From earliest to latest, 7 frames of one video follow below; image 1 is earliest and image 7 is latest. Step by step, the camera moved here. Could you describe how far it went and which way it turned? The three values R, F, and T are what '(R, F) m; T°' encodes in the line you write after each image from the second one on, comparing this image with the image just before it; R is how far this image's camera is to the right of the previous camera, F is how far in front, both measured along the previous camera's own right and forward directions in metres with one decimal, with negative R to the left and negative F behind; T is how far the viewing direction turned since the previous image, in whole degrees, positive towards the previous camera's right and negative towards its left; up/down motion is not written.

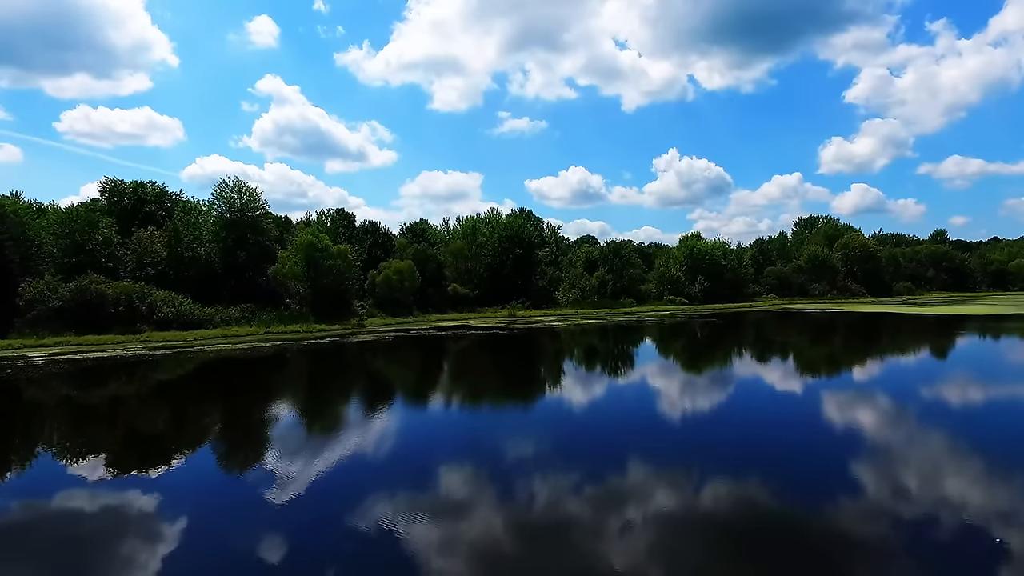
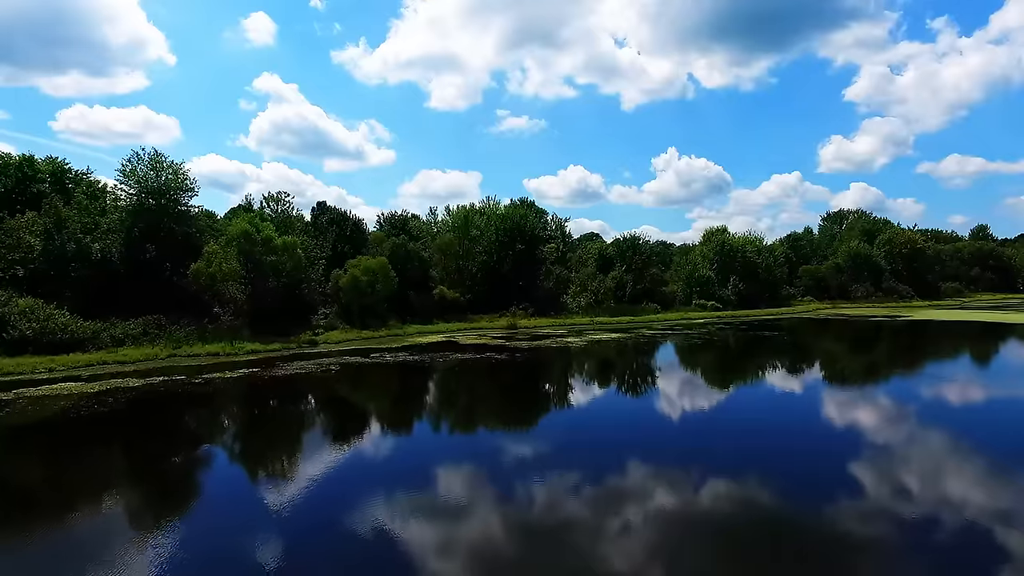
(-0.1, +6.3) m; 0°
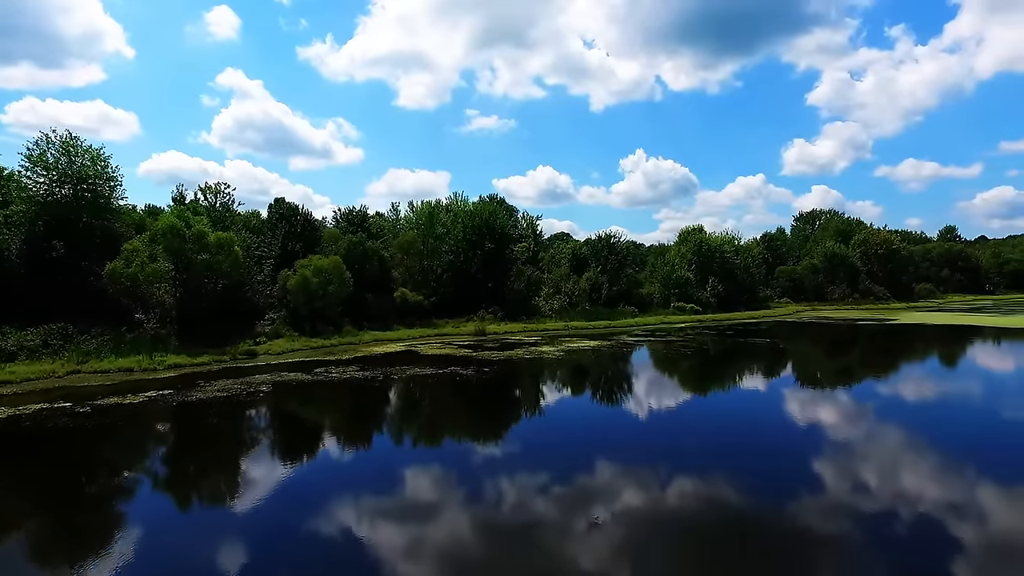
(0.0, +2.1) m; +3°
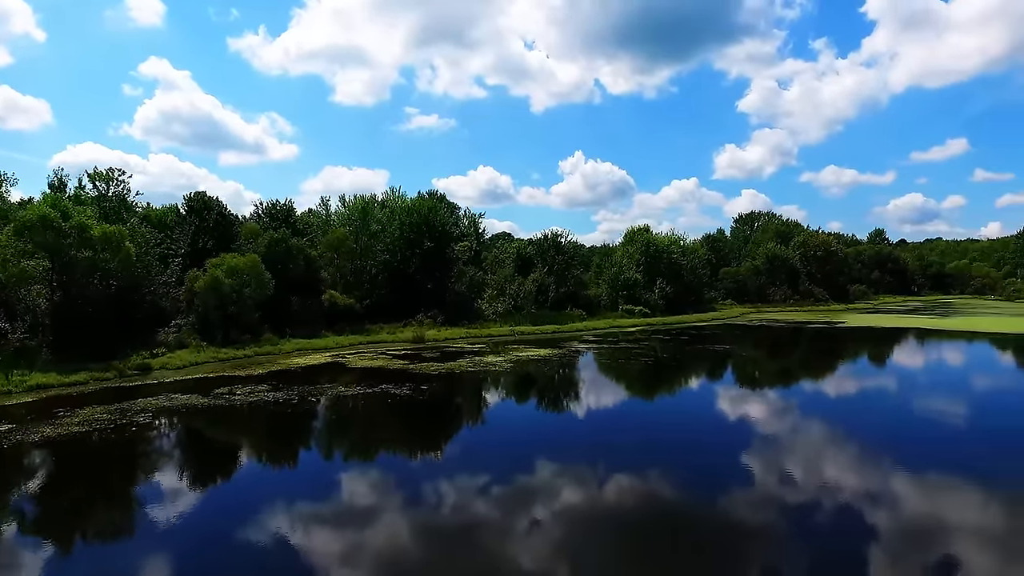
(0.0, +1.9) m; +5°
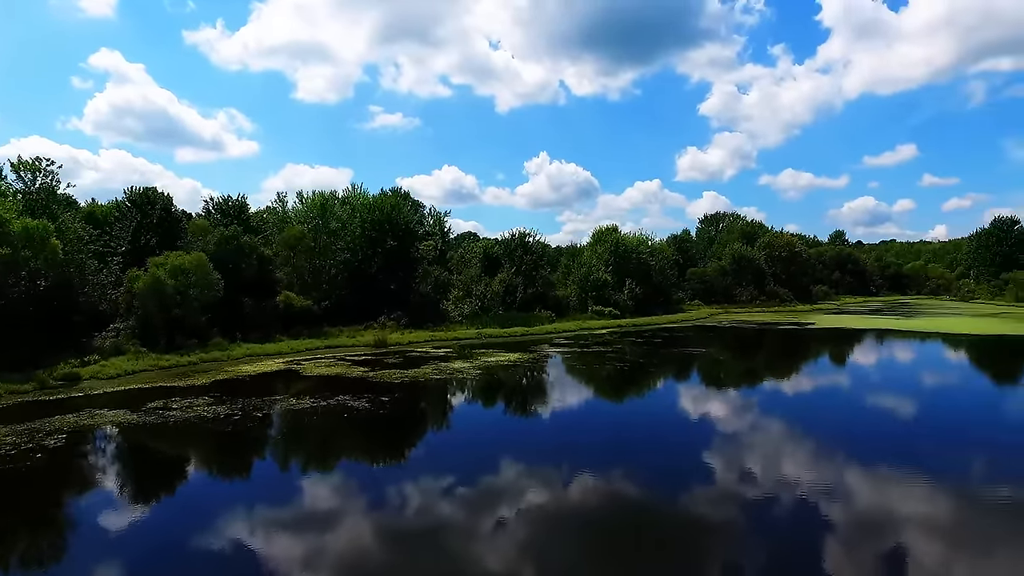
(+2.4, -7.2) m; -21°
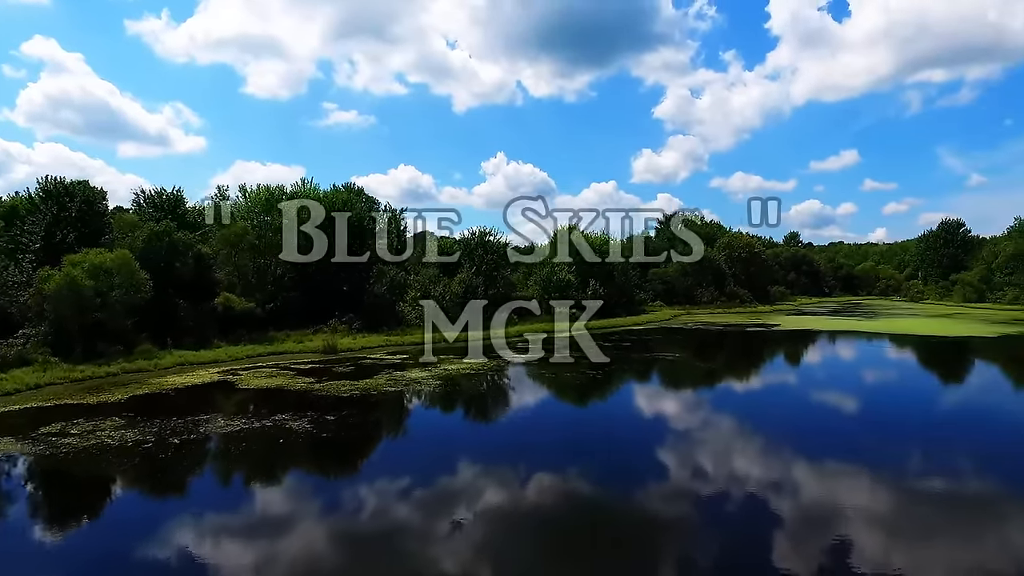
(0.0, +0.1) m; +4°
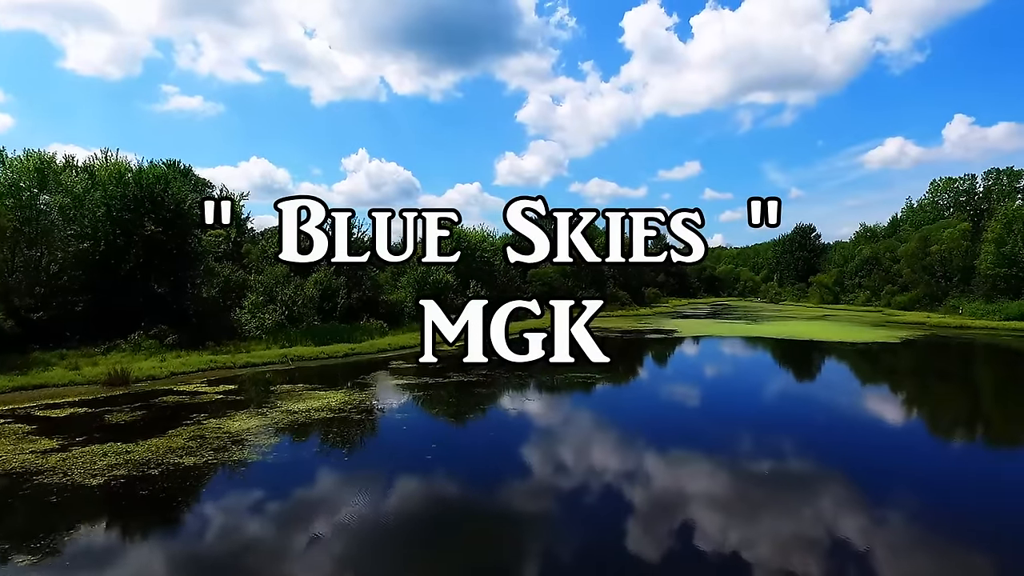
(-0.2, +3.8) m; +12°
